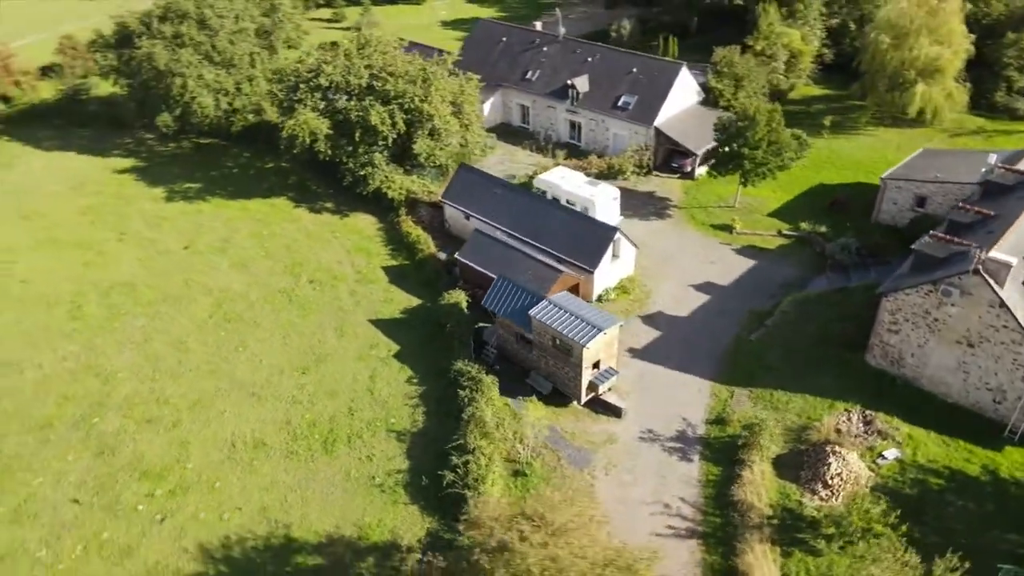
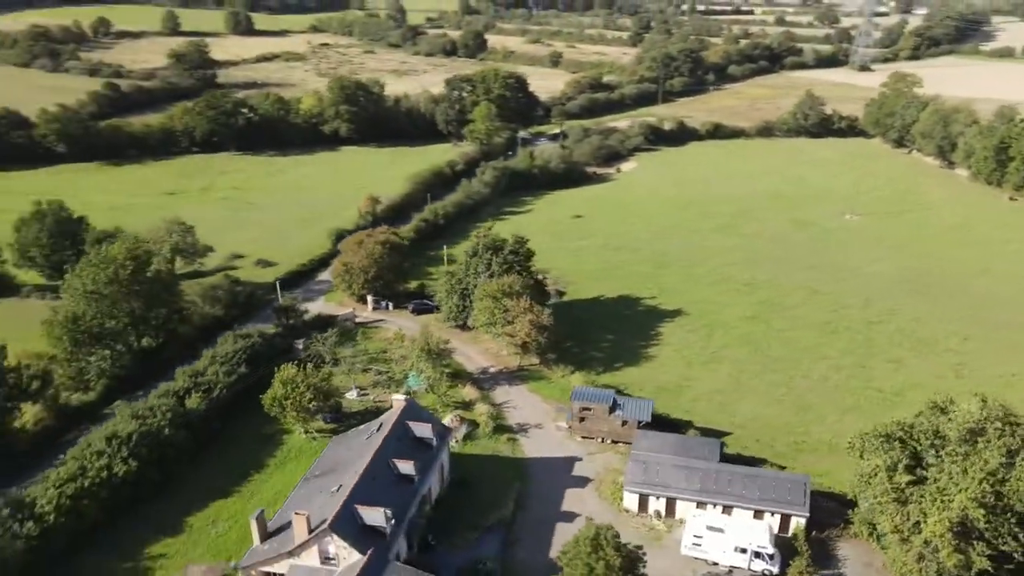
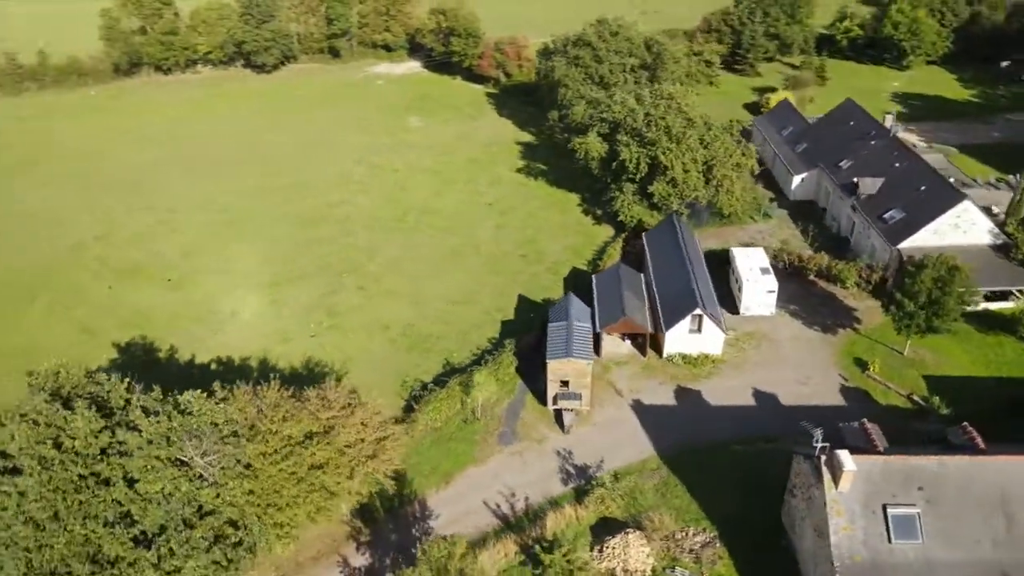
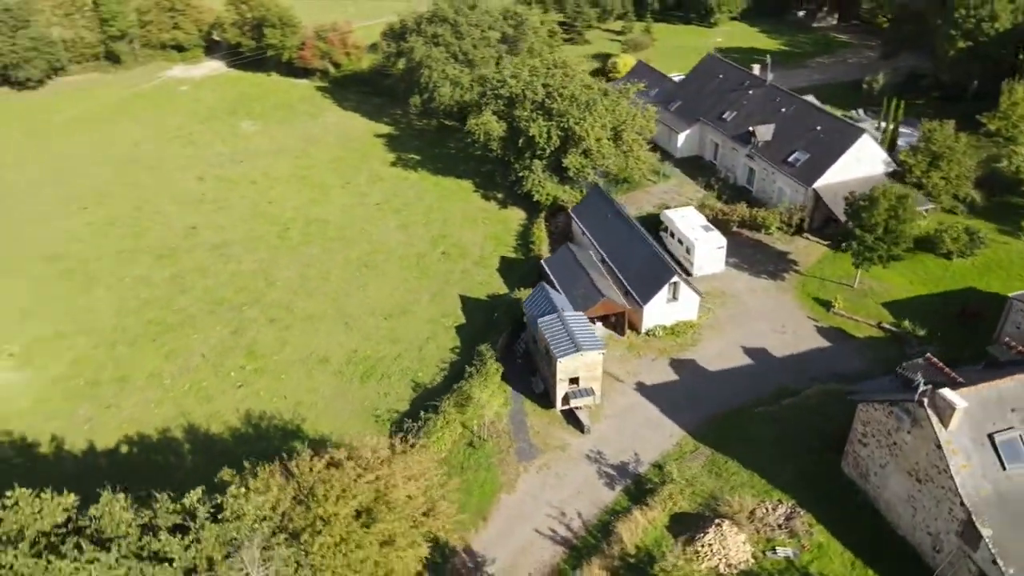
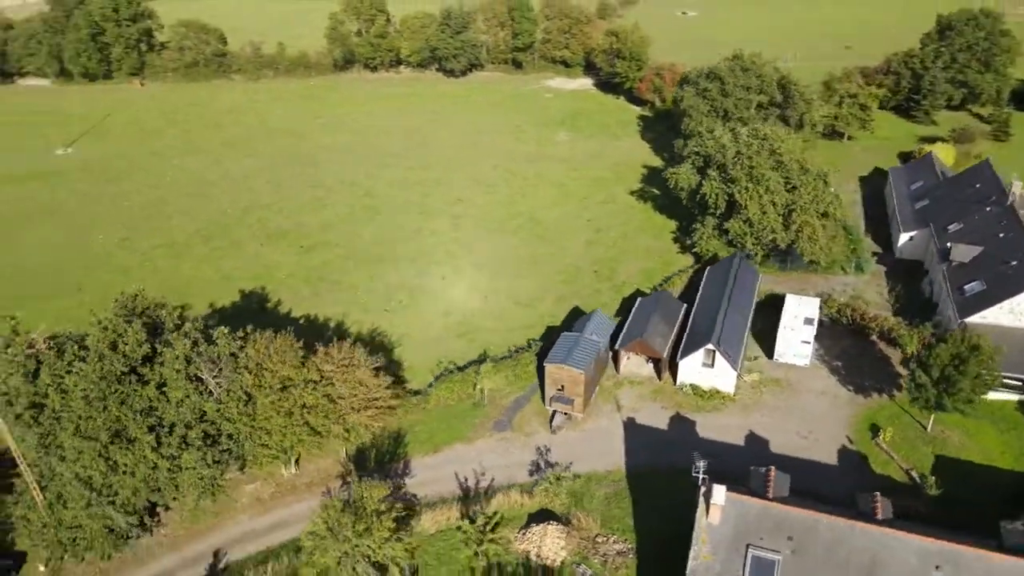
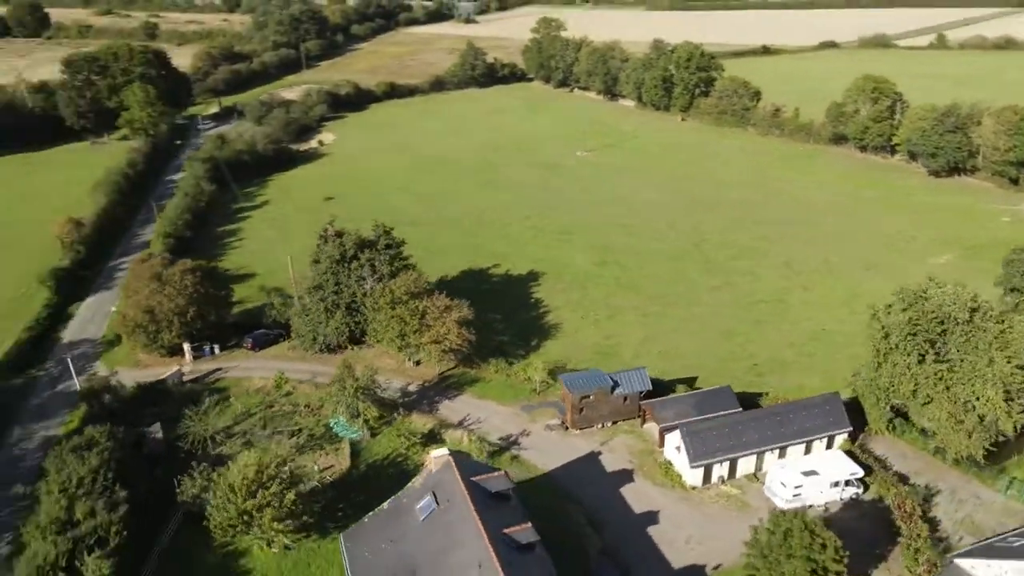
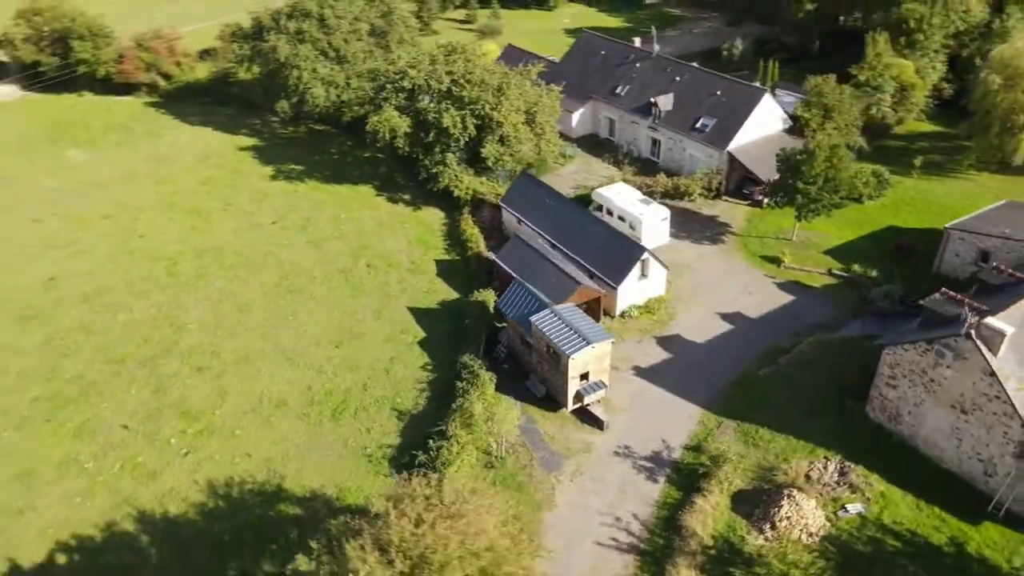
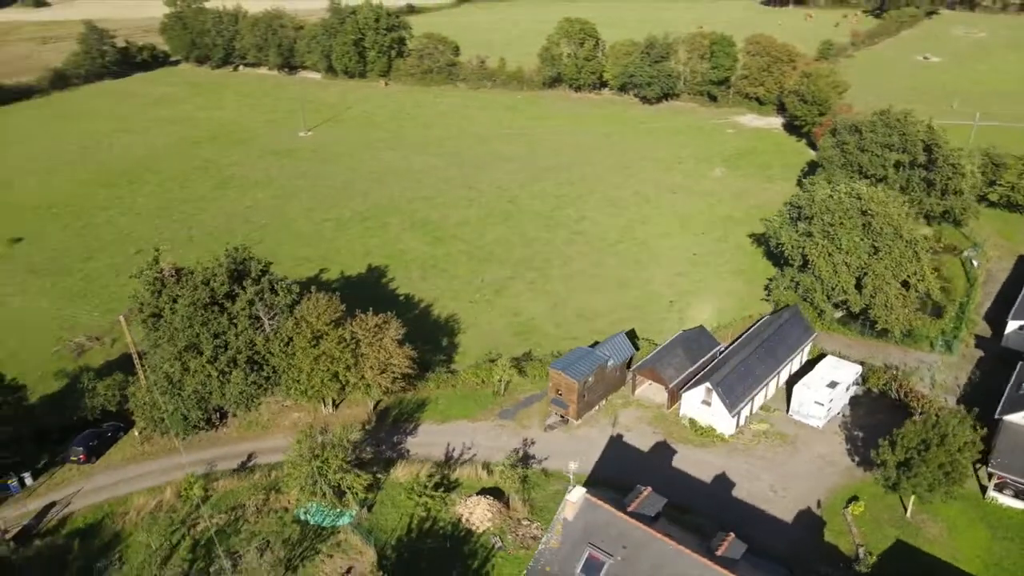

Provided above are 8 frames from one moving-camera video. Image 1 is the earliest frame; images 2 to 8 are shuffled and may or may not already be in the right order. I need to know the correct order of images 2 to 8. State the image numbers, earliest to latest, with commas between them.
7, 4, 3, 5, 8, 6, 2
